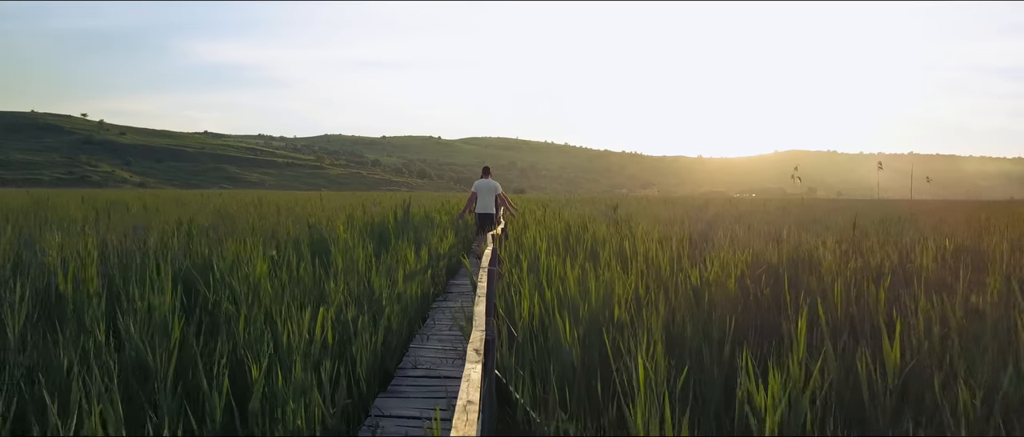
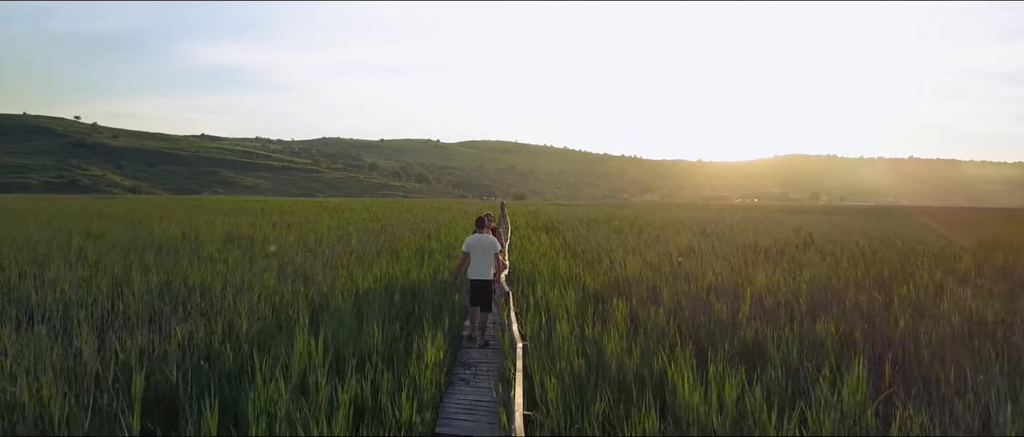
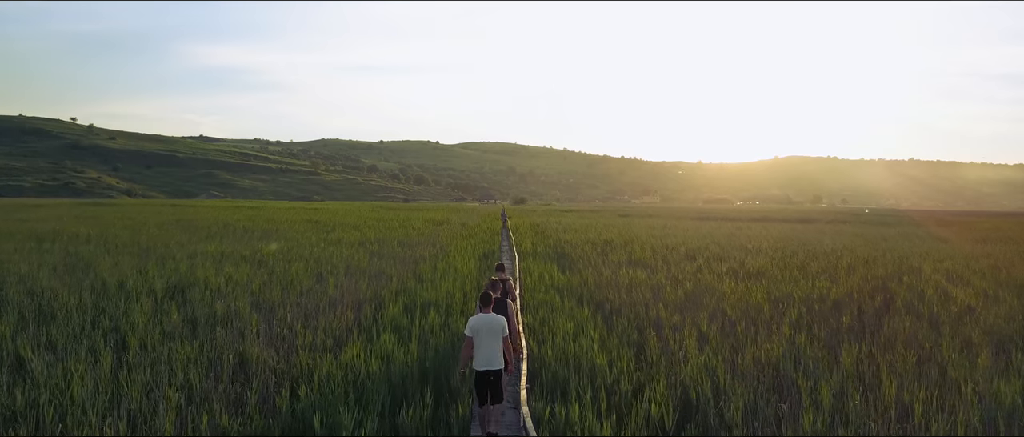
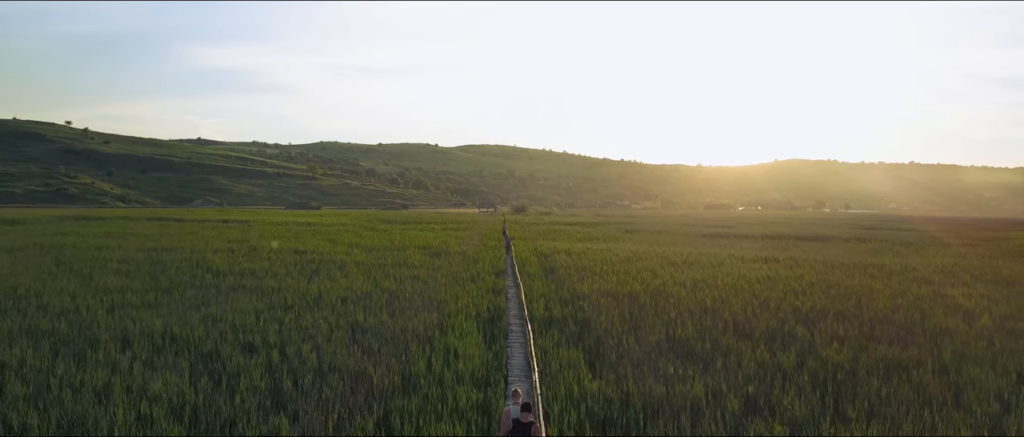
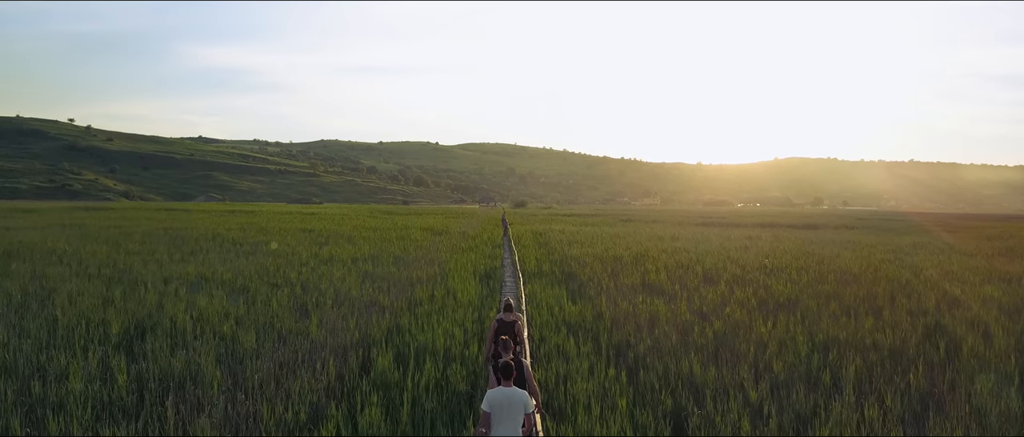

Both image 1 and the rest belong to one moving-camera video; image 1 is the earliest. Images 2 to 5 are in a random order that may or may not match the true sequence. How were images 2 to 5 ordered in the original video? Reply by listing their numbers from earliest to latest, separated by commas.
2, 3, 5, 4
